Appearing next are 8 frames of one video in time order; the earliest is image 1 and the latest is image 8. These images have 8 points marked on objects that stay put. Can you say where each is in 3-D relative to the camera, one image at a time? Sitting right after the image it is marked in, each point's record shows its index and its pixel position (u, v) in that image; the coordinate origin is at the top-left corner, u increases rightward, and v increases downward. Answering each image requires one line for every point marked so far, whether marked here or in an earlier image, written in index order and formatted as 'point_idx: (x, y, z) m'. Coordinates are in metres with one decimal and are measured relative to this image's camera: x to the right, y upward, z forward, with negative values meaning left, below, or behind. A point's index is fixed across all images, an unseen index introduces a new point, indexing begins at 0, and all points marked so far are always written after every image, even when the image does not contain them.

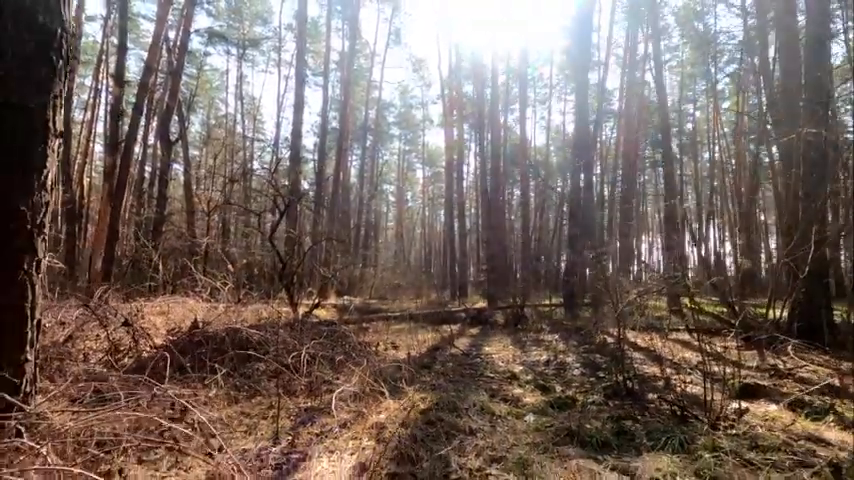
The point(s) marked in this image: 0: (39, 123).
0: (-1.6, +0.5, +2.3) m
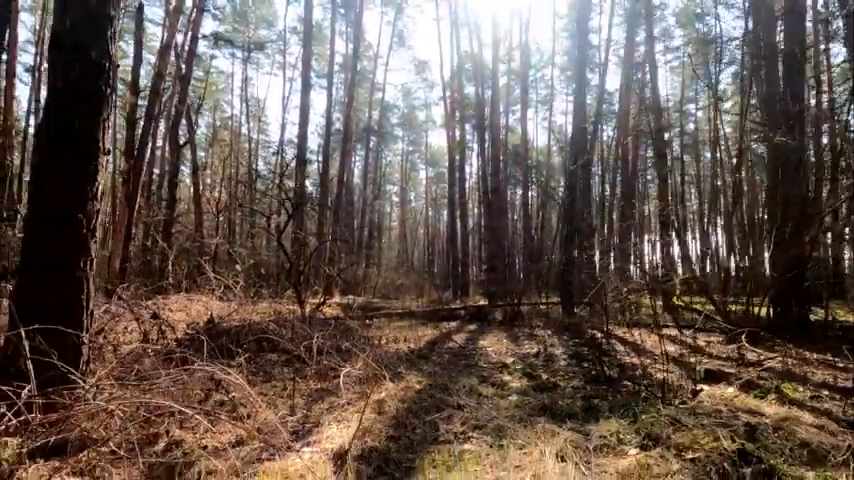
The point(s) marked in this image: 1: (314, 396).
0: (-1.7, +0.5, +2.7) m
1: (-0.7, -0.9, +3.4) m
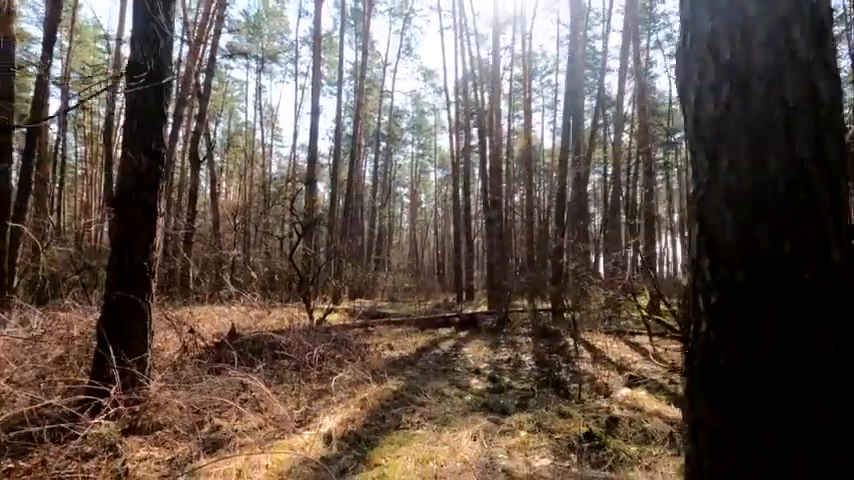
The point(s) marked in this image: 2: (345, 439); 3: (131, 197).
0: (-1.9, +0.2, +3.8) m
1: (-0.9, -1.2, +4.5) m
2: (-0.5, -1.2, +3.3) m
3: (-2.0, +0.3, +3.7) m
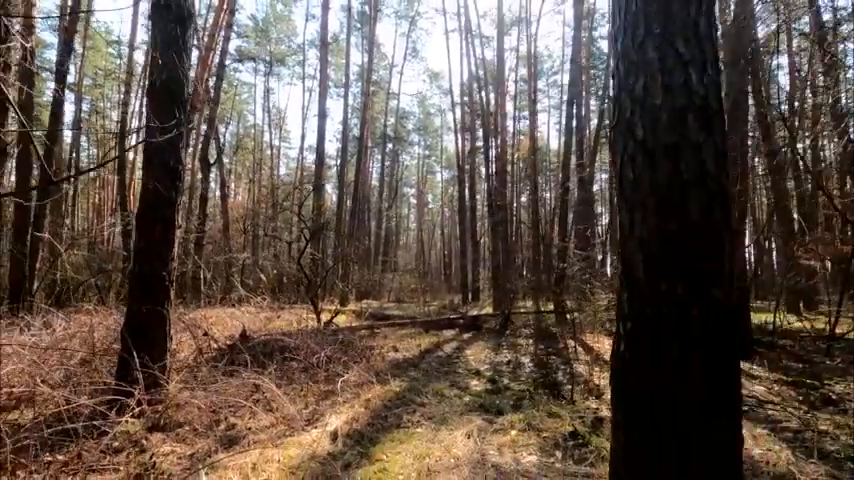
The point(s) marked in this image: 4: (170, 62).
0: (-1.9, +0.1, +4.1) m
1: (-0.9, -1.3, +4.8) m
2: (-0.5, -1.2, +3.5) m
3: (-2.0, +0.2, +4.0) m
4: (-1.9, +1.3, +4.1) m
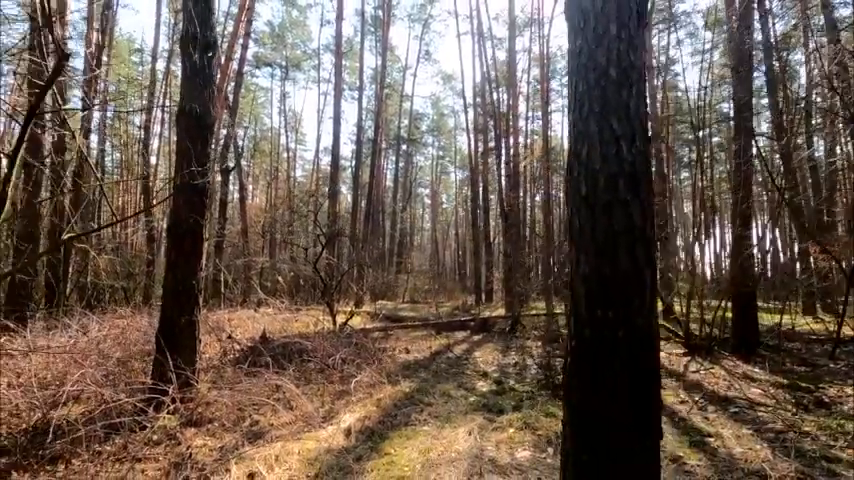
0: (-1.9, 0.0, +4.5) m
1: (-0.8, -1.4, +5.2) m
2: (-0.5, -1.3, +3.9) m
3: (-2.0, +0.1, +4.4) m
4: (-1.9, +1.2, +4.5) m
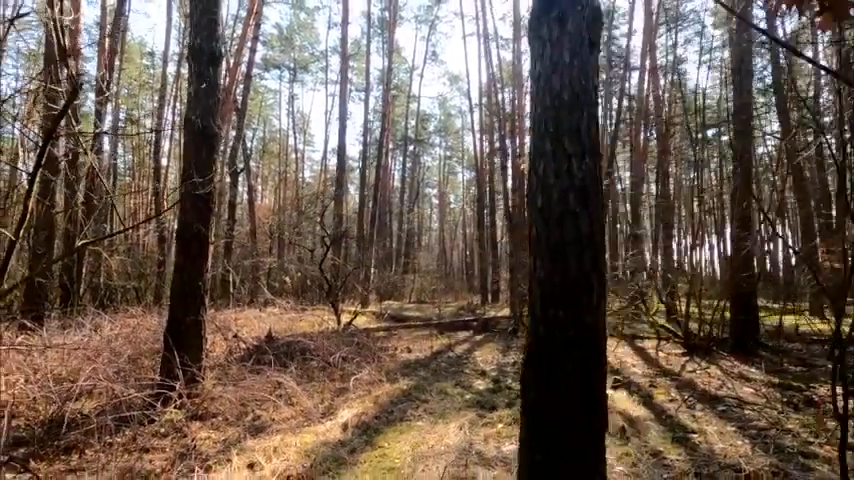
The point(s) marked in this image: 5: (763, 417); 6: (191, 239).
0: (-1.9, 0.0, +4.7) m
1: (-0.9, -1.4, +5.4) m
2: (-0.5, -1.4, +4.1) m
3: (-2.0, +0.1, +4.6) m
4: (-1.9, +1.2, +4.7) m
5: (+2.9, -1.5, +4.8) m
6: (-2.0, 0.0, +4.7) m
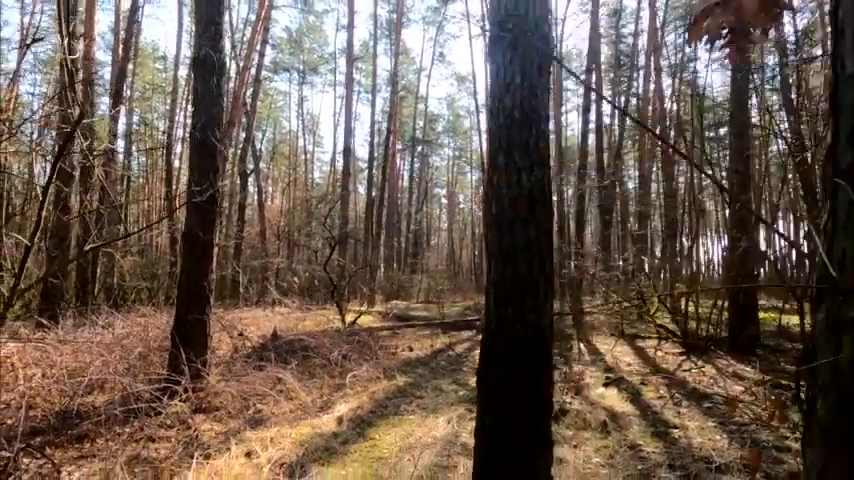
0: (-2.0, 0.0, +5.0) m
1: (-0.9, -1.5, +5.6) m
2: (-0.6, -1.4, +4.3) m
3: (-2.1, +0.1, +4.9) m
4: (-2.0, +1.2, +5.0) m
5: (+2.8, -1.5, +4.9) m
6: (-2.0, 0.0, +4.9) m
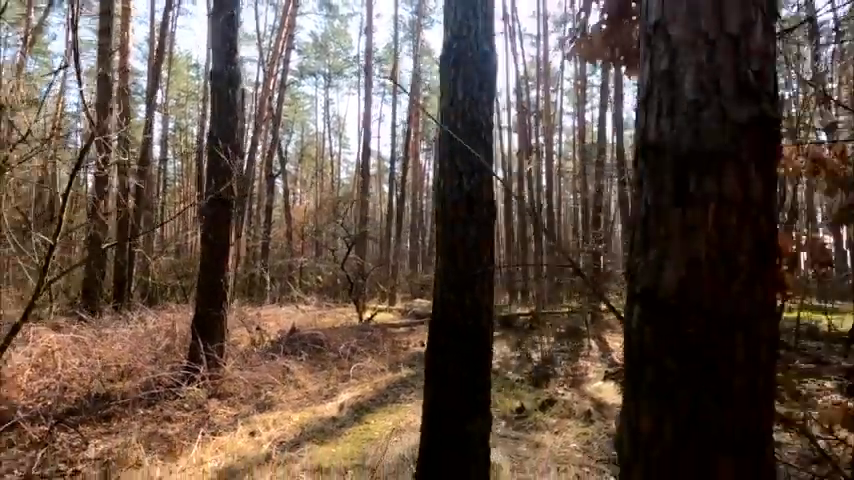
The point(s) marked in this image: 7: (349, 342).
0: (-2.0, 0.0, +5.4) m
1: (-0.9, -1.5, +5.9) m
2: (-0.6, -1.4, +4.6) m
3: (-2.1, 0.0, +5.3) m
4: (-2.0, +1.2, +5.4) m
5: (+2.8, -1.5, +5.1) m
6: (-2.0, 0.0, +5.3) m
7: (-1.0, -1.3, +7.1) m
